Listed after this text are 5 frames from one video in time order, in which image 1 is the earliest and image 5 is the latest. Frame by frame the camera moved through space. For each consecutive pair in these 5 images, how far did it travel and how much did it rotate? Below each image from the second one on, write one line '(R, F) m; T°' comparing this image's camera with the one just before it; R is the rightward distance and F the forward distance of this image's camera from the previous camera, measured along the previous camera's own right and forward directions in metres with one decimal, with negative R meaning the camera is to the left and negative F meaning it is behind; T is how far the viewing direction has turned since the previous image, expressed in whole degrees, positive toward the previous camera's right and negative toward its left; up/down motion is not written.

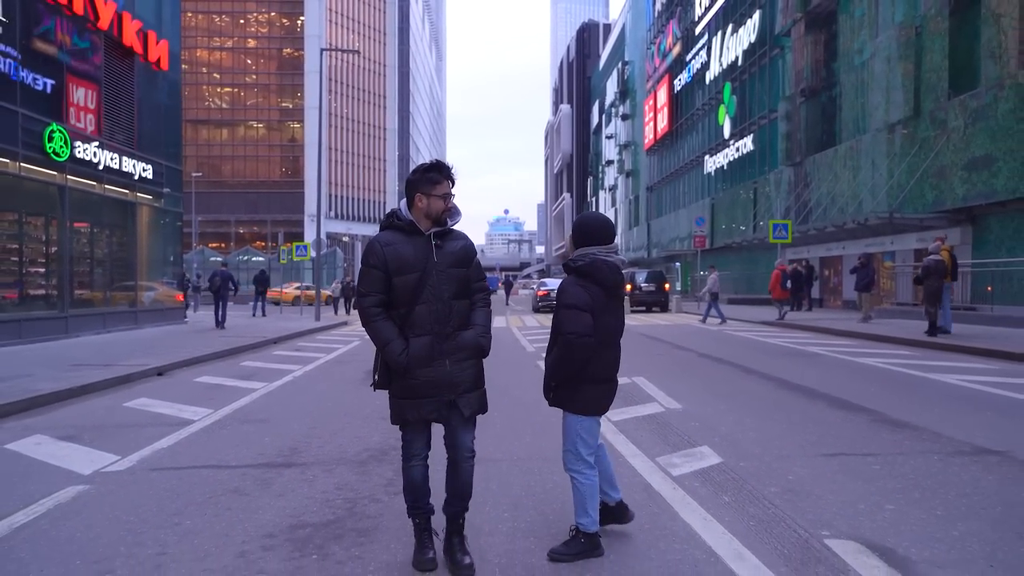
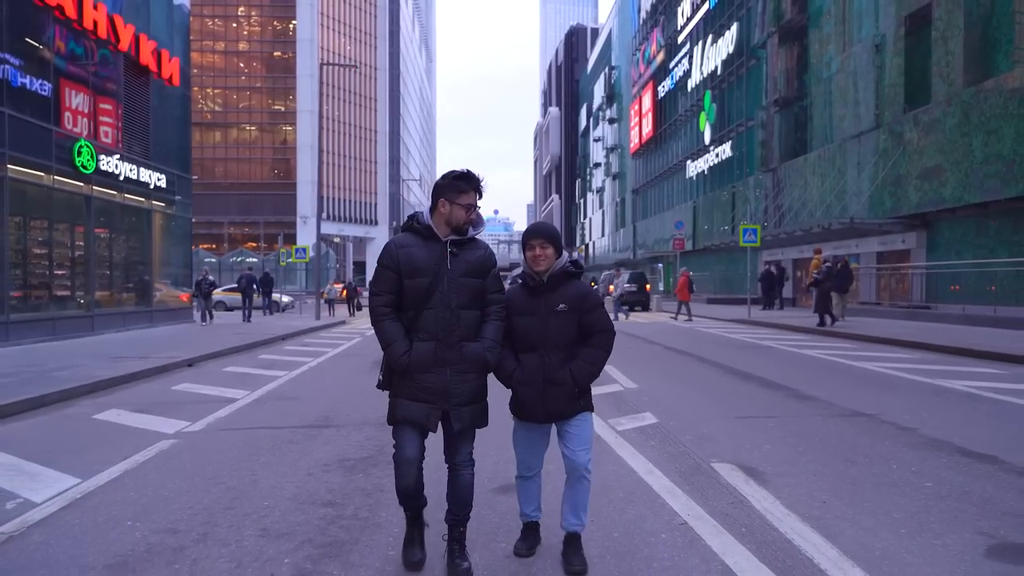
(0.0, -1.8) m; +1°
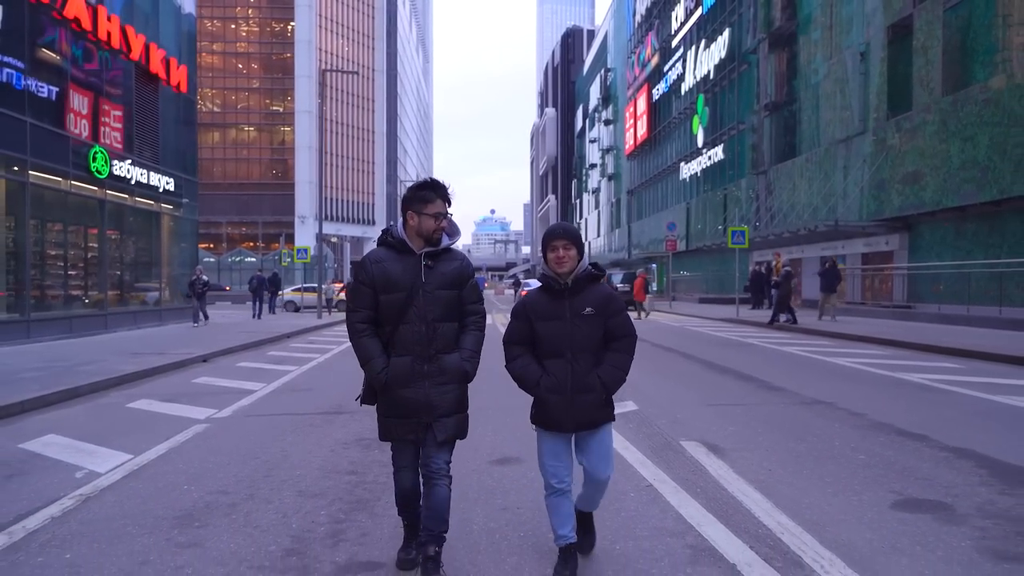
(0.0, -0.9) m; 0°
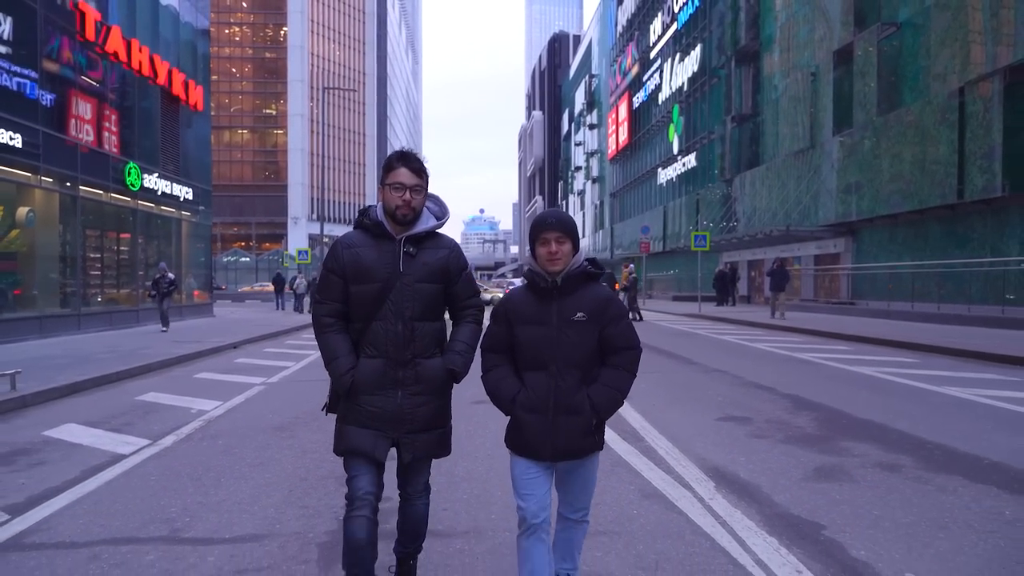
(+0.2, -3.0) m; +1°
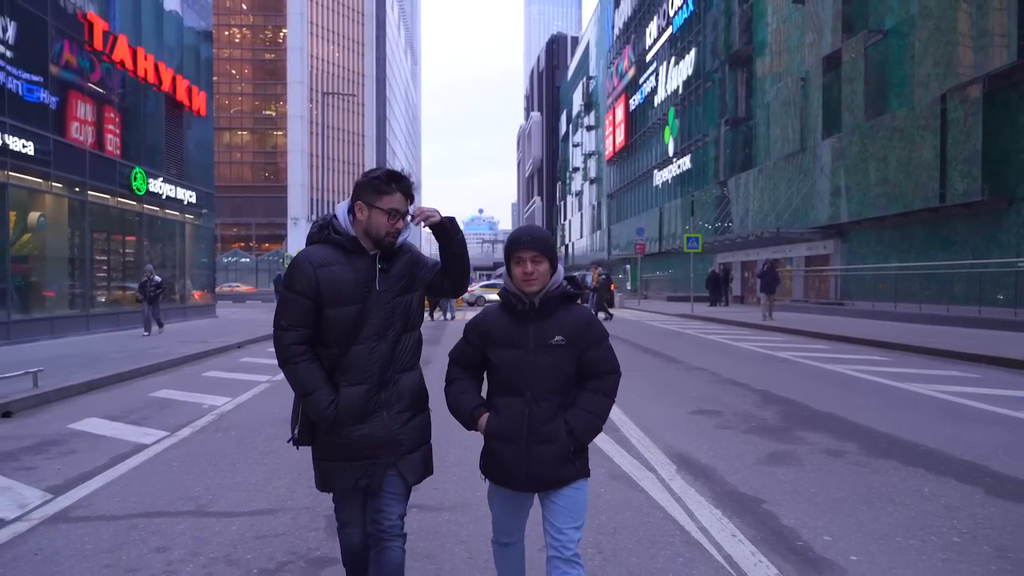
(+0.1, -0.7) m; 0°
